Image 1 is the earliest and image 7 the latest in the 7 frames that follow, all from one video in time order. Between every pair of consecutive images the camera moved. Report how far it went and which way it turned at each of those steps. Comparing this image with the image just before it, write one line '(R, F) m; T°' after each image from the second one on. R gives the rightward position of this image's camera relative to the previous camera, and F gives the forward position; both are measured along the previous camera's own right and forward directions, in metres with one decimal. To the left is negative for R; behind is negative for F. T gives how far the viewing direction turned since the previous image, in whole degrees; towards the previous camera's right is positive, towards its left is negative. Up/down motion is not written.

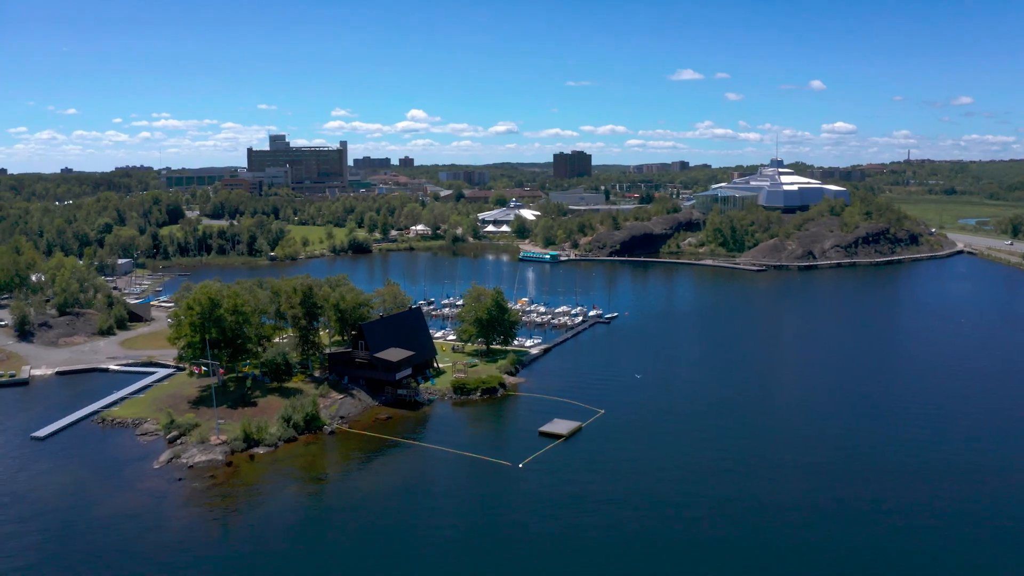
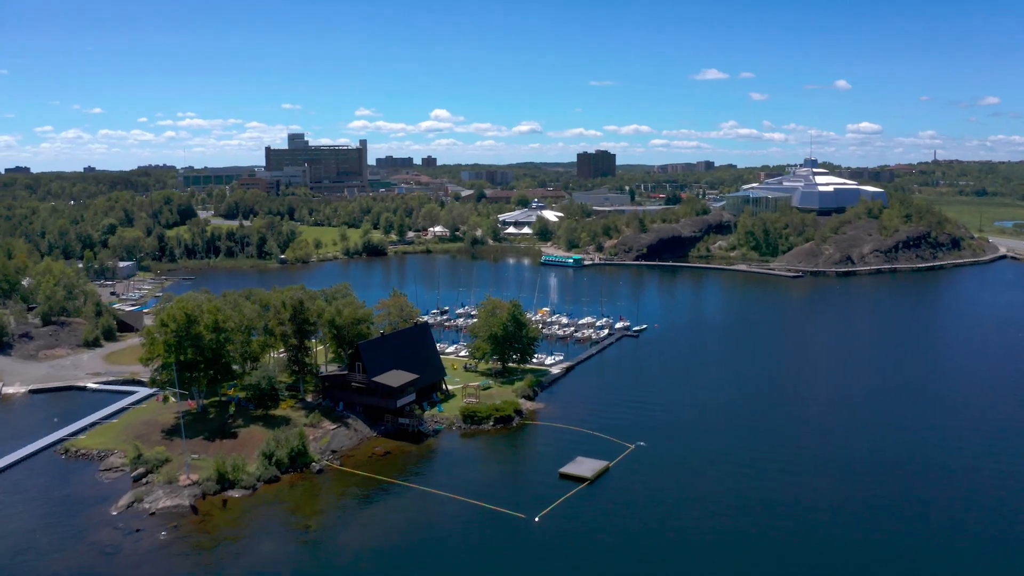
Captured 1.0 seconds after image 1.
(+0.1, +3.5) m; -2°
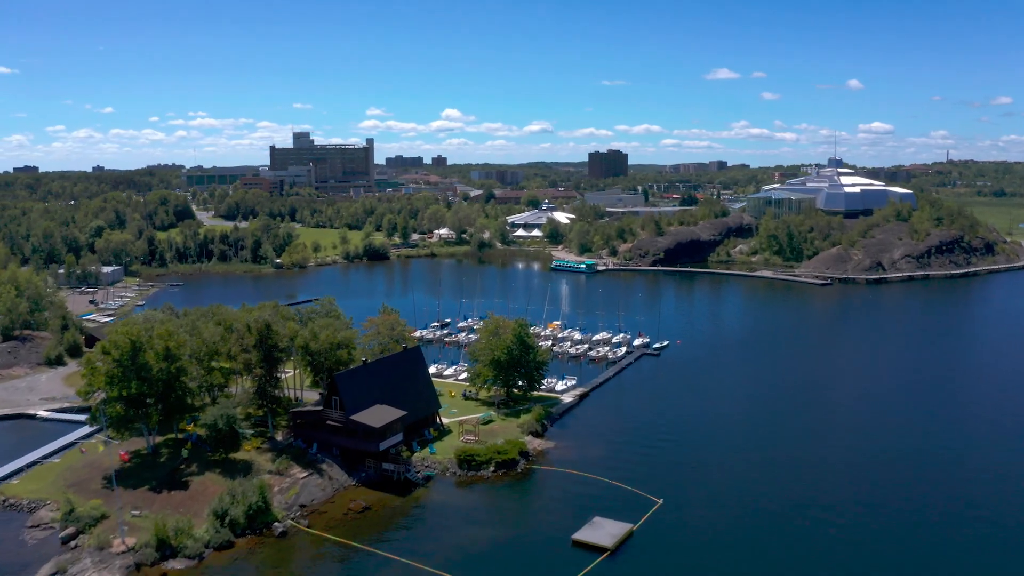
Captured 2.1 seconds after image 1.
(+0.1, +3.8) m; -1°
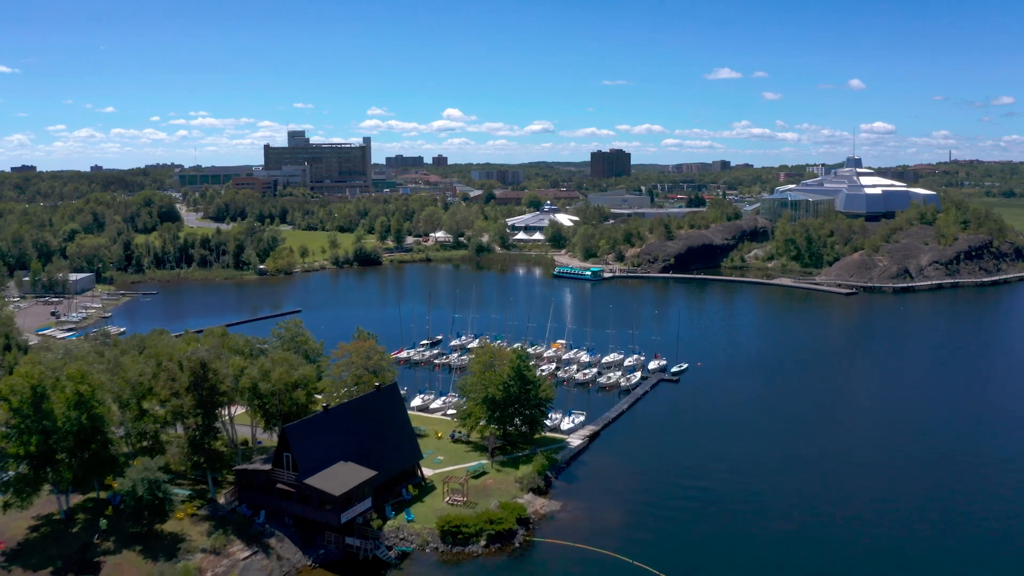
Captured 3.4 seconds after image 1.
(+0.1, +4.2) m; 0°
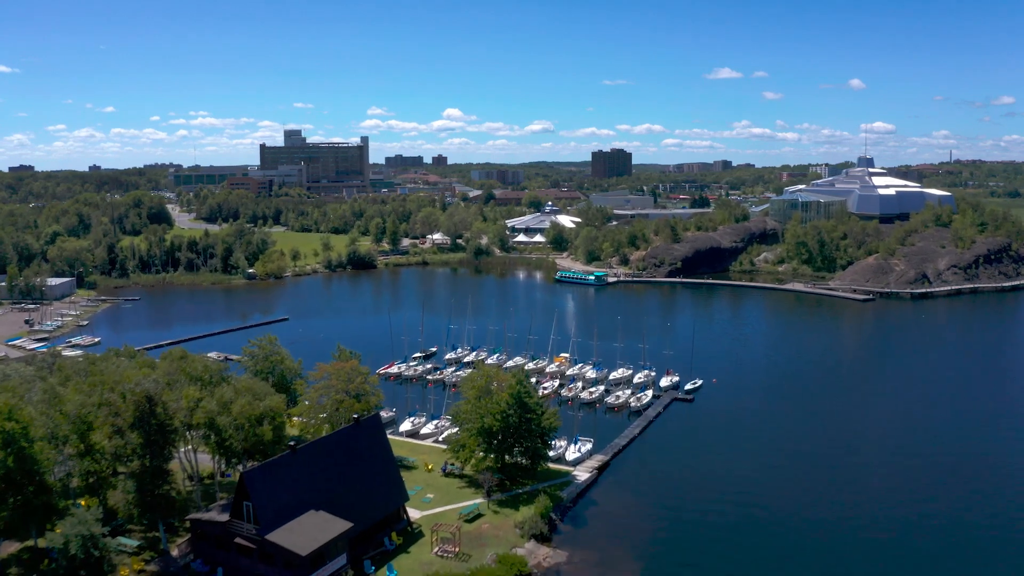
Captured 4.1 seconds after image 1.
(0.0, +2.5) m; 0°
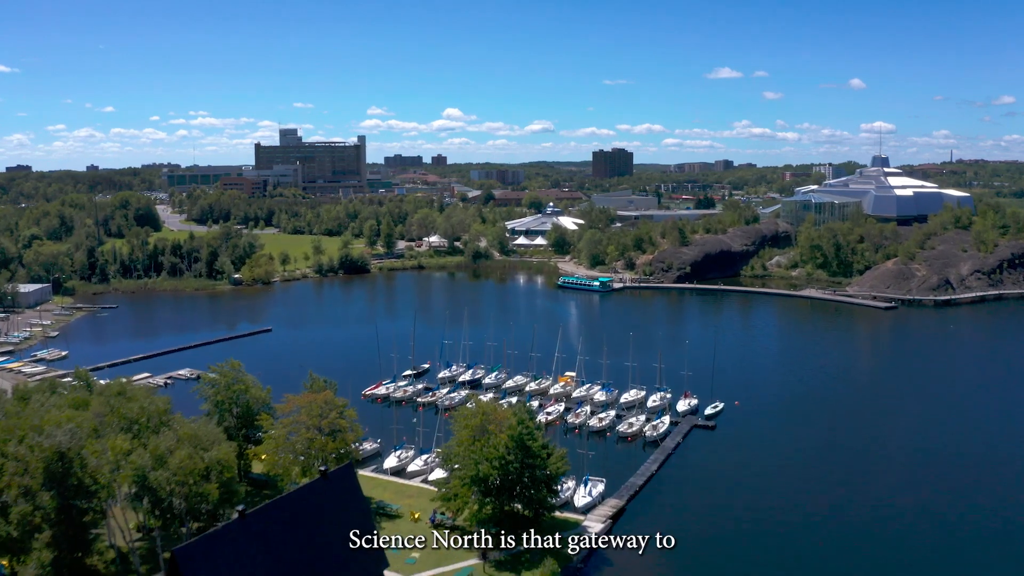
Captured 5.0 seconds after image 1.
(0.0, +2.9) m; 0°
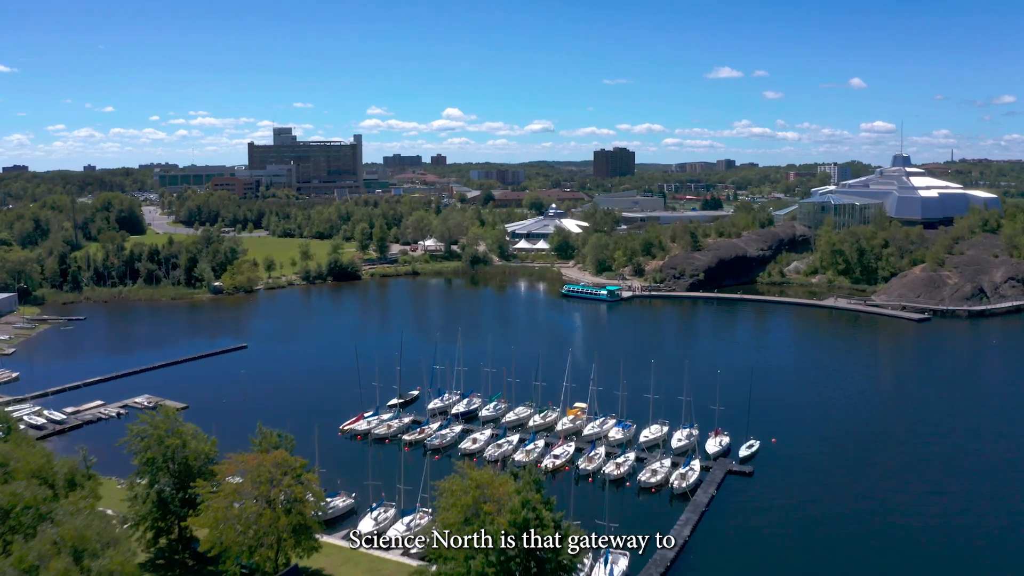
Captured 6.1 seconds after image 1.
(0.0, +3.7) m; 0°
